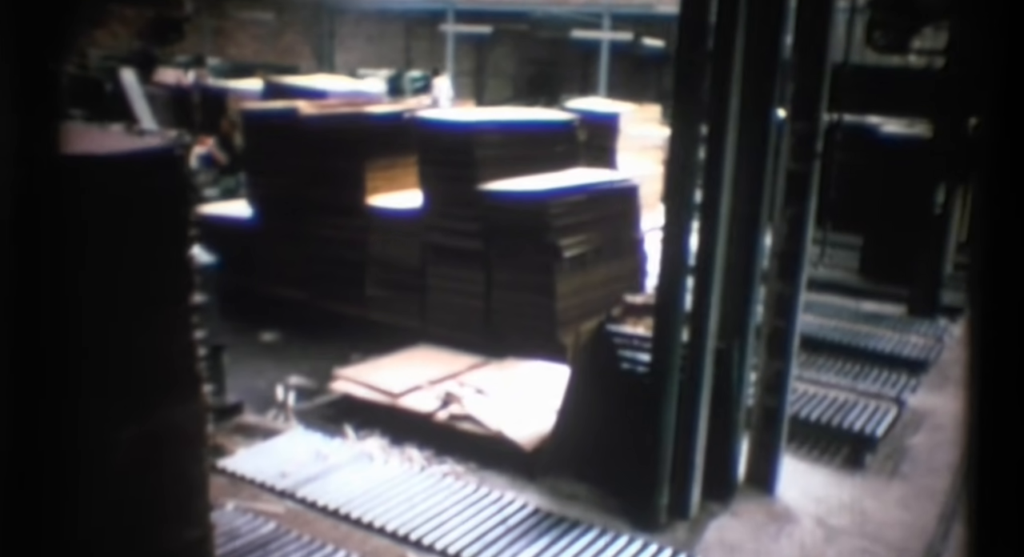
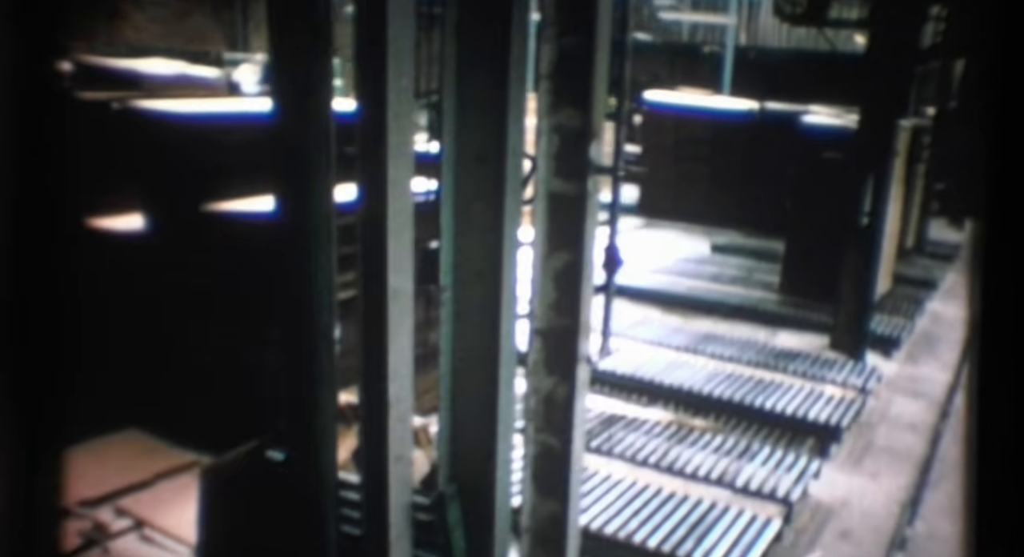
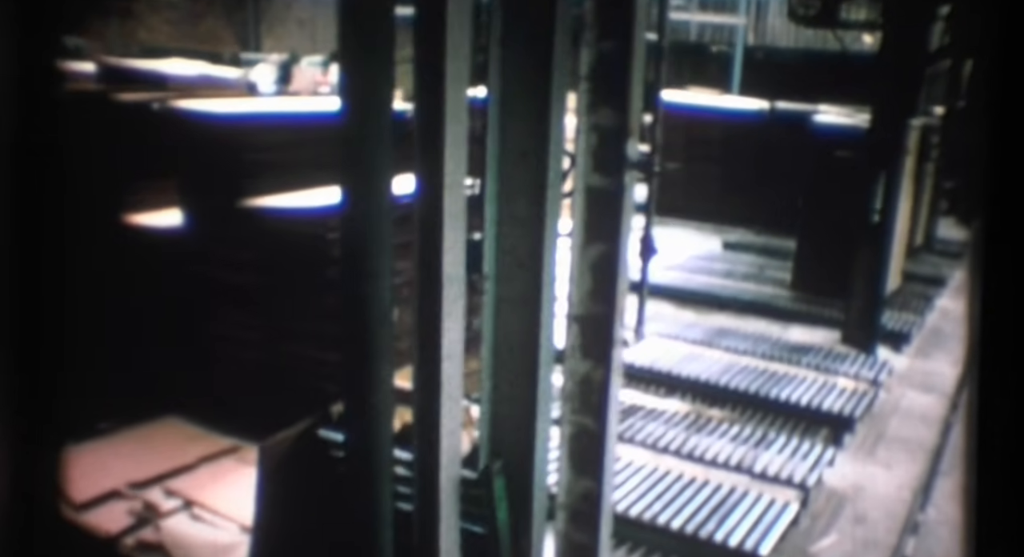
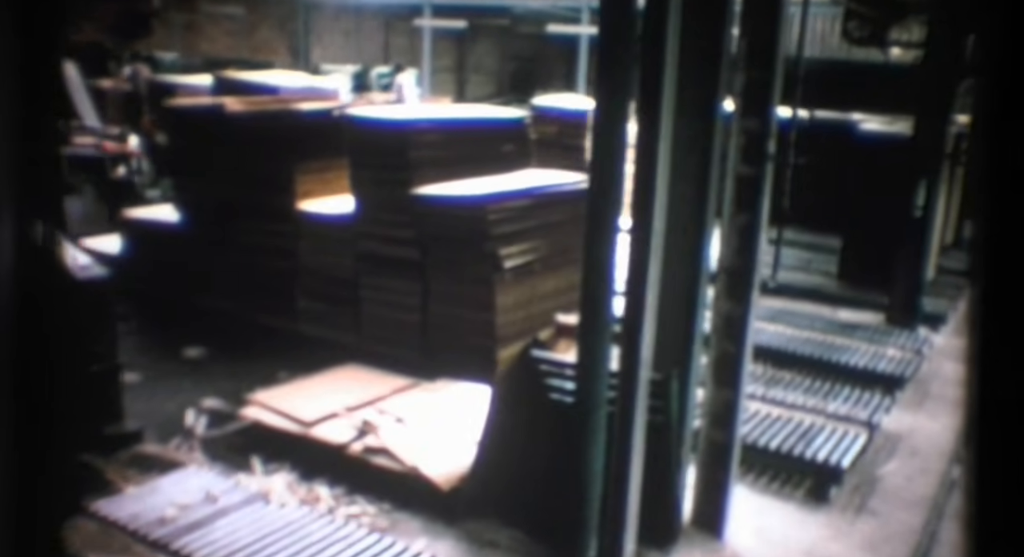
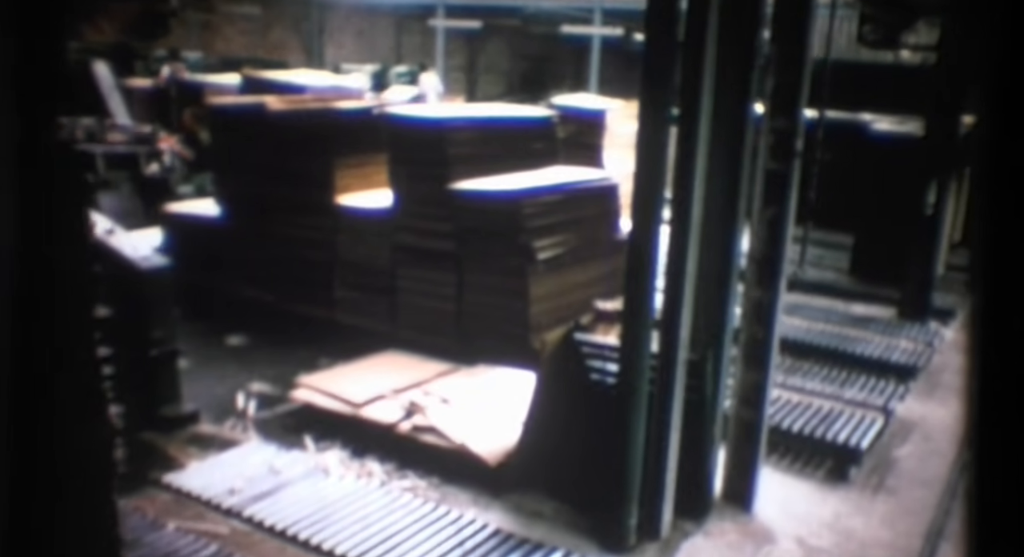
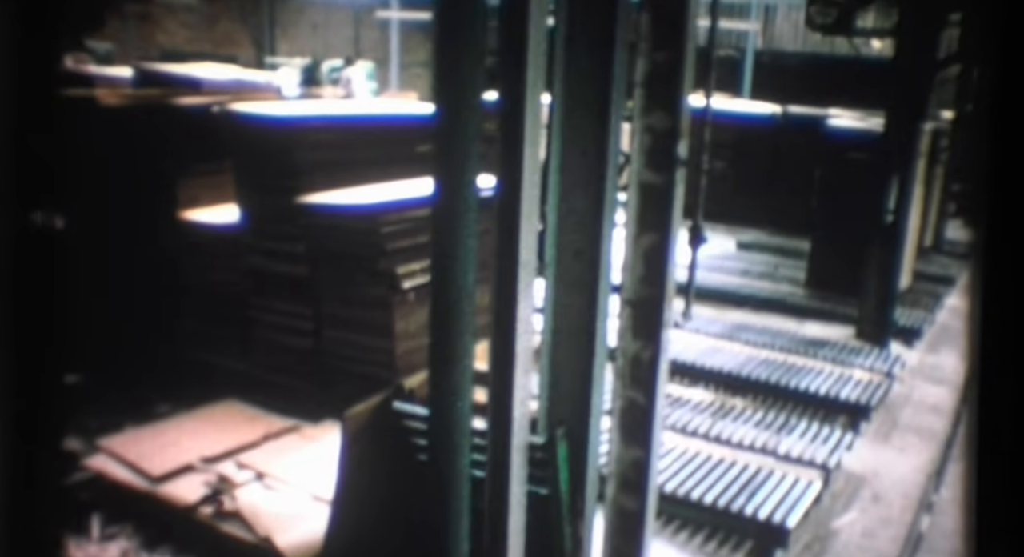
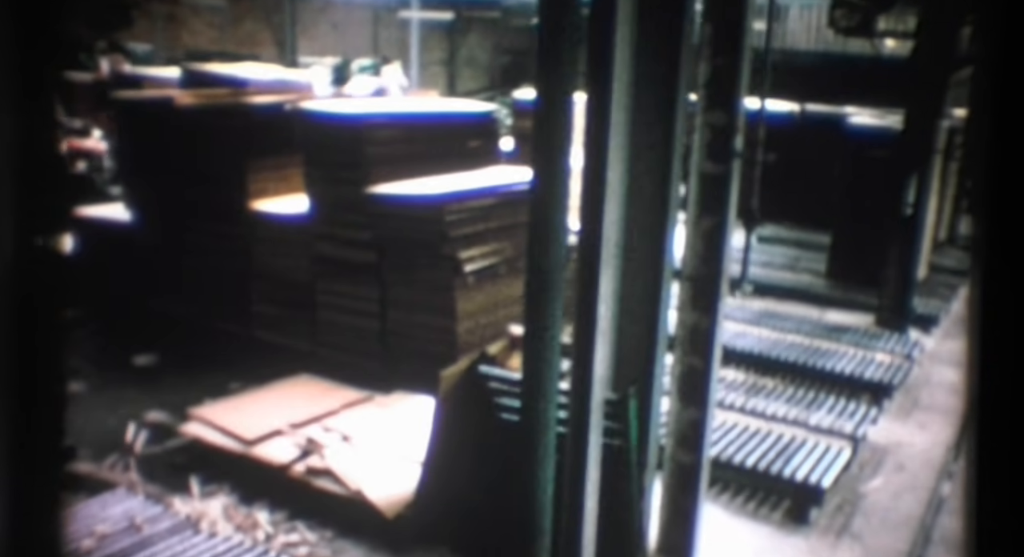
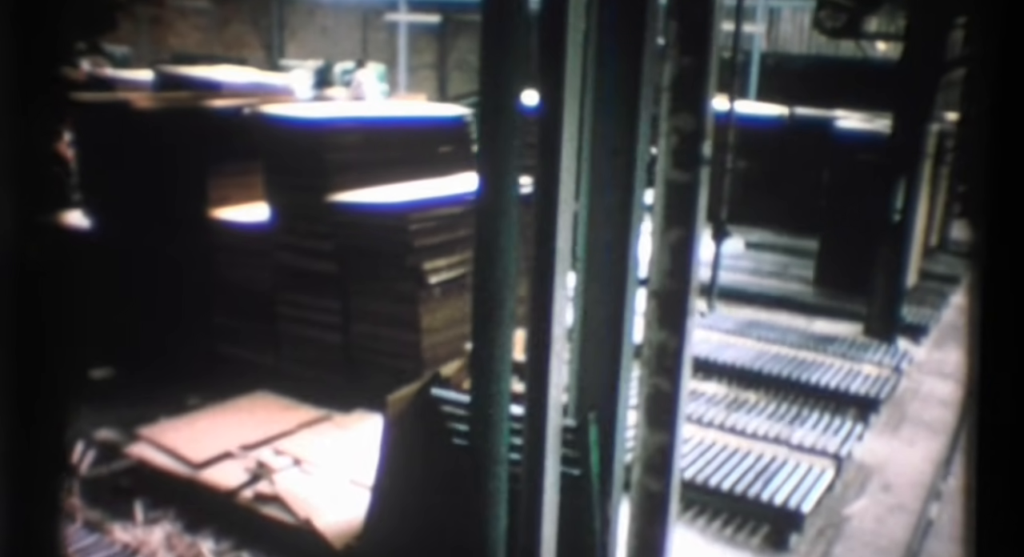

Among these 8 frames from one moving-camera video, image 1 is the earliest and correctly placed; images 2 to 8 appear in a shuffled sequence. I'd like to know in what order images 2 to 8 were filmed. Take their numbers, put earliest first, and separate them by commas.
5, 4, 7, 8, 6, 3, 2
